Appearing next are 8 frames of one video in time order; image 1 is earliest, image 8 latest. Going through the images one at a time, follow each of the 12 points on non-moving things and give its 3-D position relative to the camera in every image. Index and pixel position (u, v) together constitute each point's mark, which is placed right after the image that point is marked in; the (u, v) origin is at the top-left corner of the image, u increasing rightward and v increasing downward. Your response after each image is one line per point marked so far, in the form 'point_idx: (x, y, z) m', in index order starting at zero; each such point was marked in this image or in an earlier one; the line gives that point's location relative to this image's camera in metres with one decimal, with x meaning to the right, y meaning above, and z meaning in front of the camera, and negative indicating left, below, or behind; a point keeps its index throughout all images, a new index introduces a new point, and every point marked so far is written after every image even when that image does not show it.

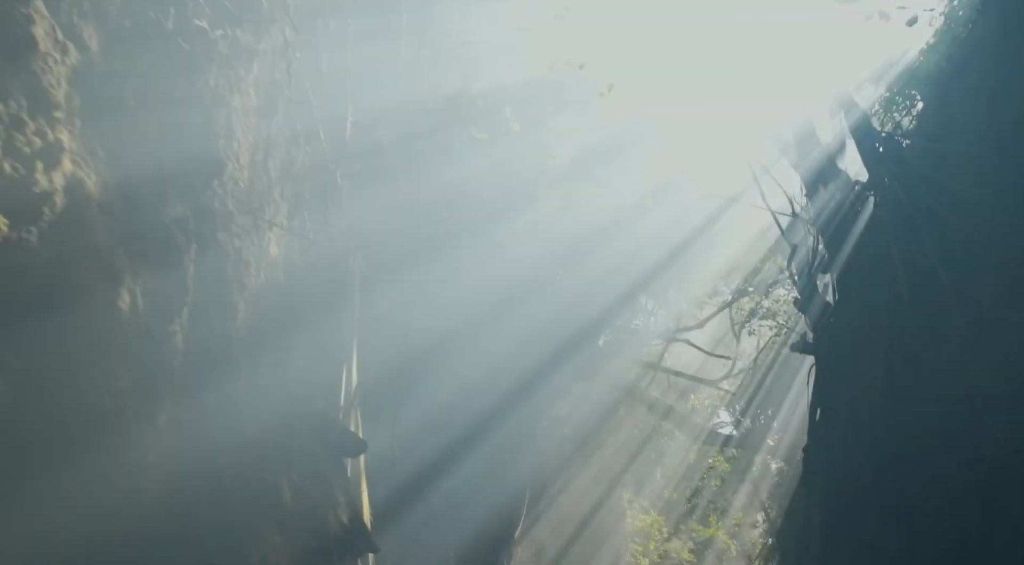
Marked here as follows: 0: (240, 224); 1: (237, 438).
0: (-1.9, +0.4, +6.0) m
1: (-1.8, -1.0, +5.7) m
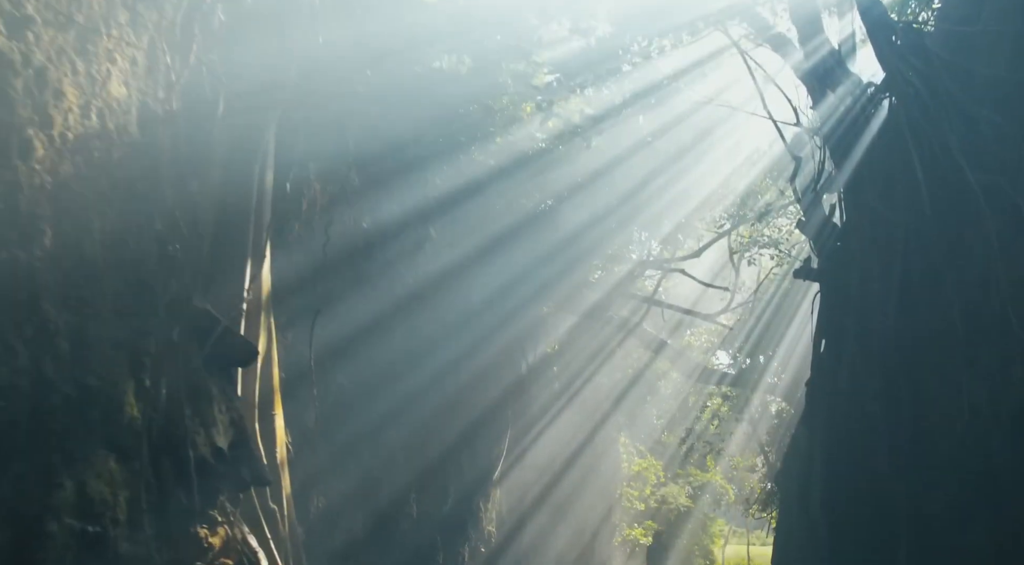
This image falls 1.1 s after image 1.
0: (-2.3, +1.2, +4.3) m
1: (-2.2, -0.2, +4.1) m
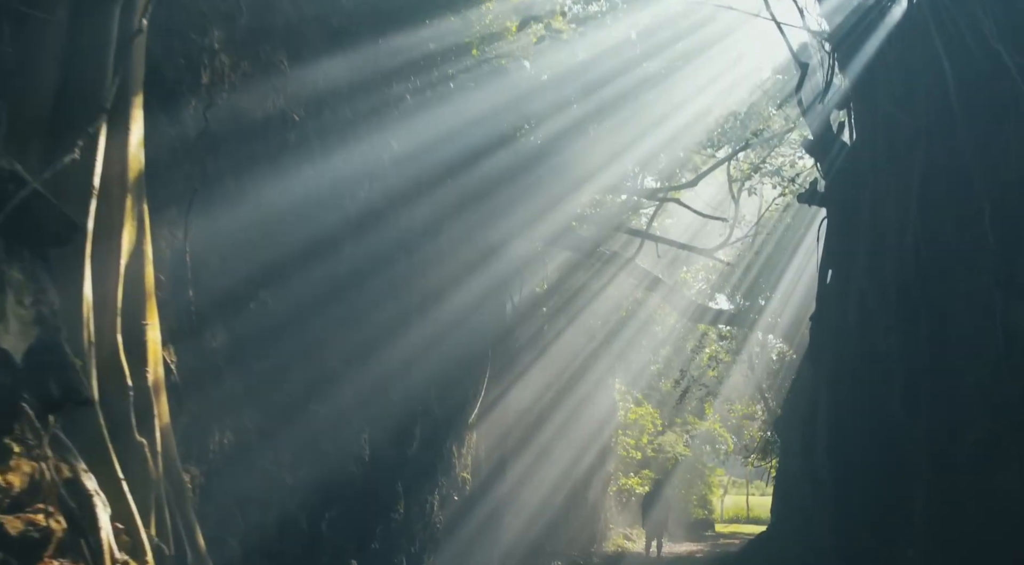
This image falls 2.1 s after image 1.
0: (-2.7, +1.9, +2.7) m
1: (-2.7, +0.5, +2.6) m
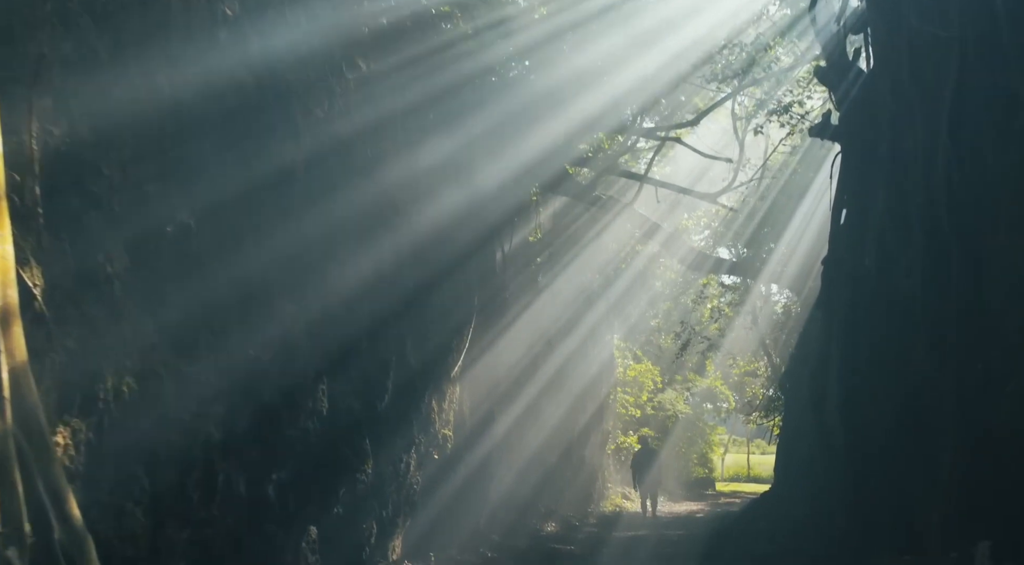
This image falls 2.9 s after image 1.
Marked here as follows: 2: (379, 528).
0: (-3.0, +2.2, +1.4) m
1: (-2.9, +0.8, +1.3) m
2: (-1.6, -2.9, +10.2) m
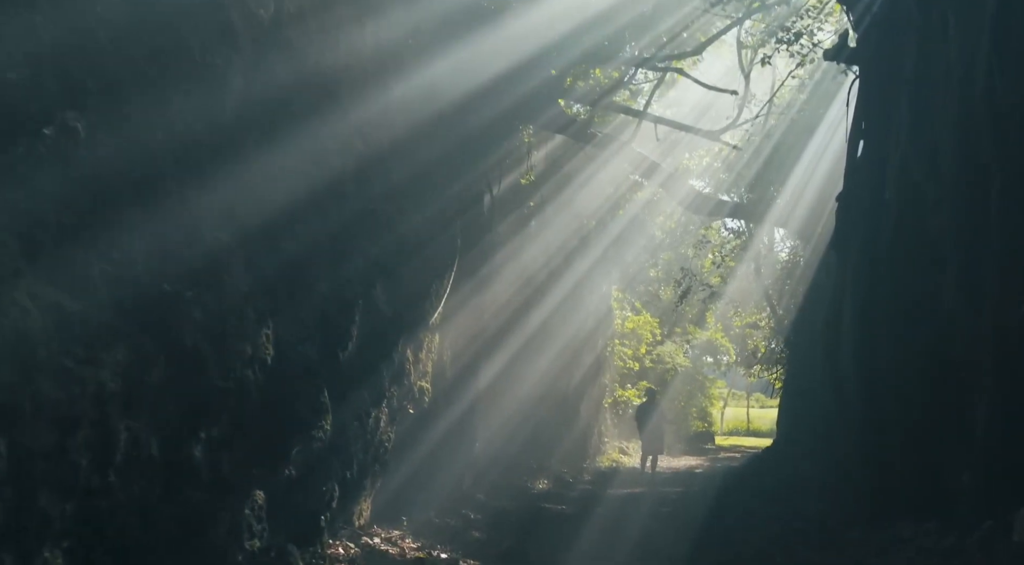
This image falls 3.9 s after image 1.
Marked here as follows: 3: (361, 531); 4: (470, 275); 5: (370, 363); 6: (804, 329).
0: (-3.2, +2.5, +0.1) m
1: (-3.1, +1.1, +0.1) m
2: (-1.8, -2.2, +9.1) m
3: (-1.6, -2.7, +9.3) m
4: (-0.7, +0.1, +13.5) m
5: (-1.6, -0.9, +9.9) m
6: (+5.0, -0.8, +14.7) m
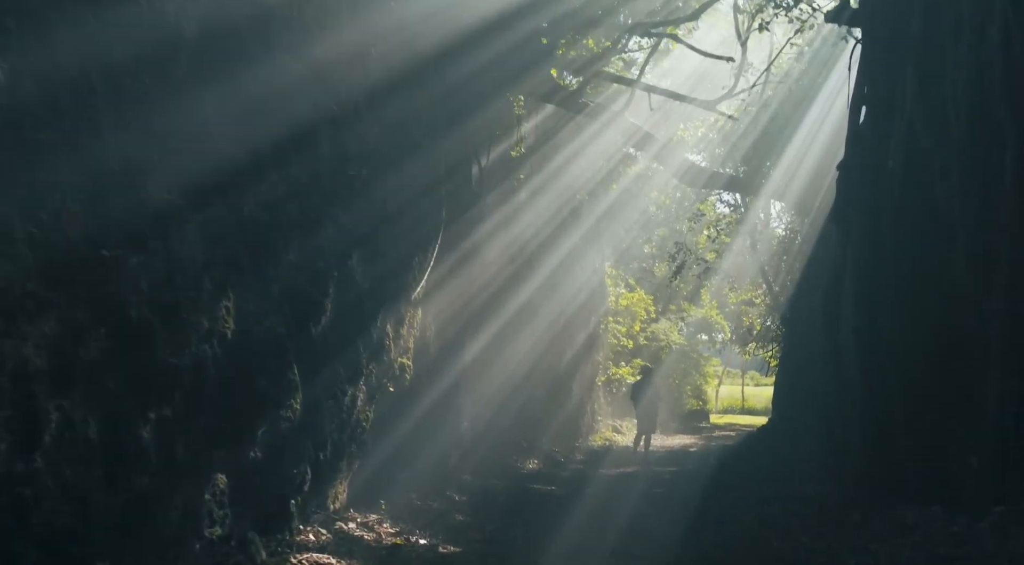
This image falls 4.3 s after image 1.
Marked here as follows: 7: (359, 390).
0: (-3.3, +2.5, -0.5) m
1: (-3.2, +1.1, -0.5) m
2: (-1.9, -1.9, +8.6) m
3: (-1.8, -2.4, +8.9) m
4: (-0.9, +0.5, +13.0) m
5: (-1.8, -0.6, +9.3) m
6: (+4.8, -0.4, +14.2) m
7: (-1.7, -1.2, +9.6) m
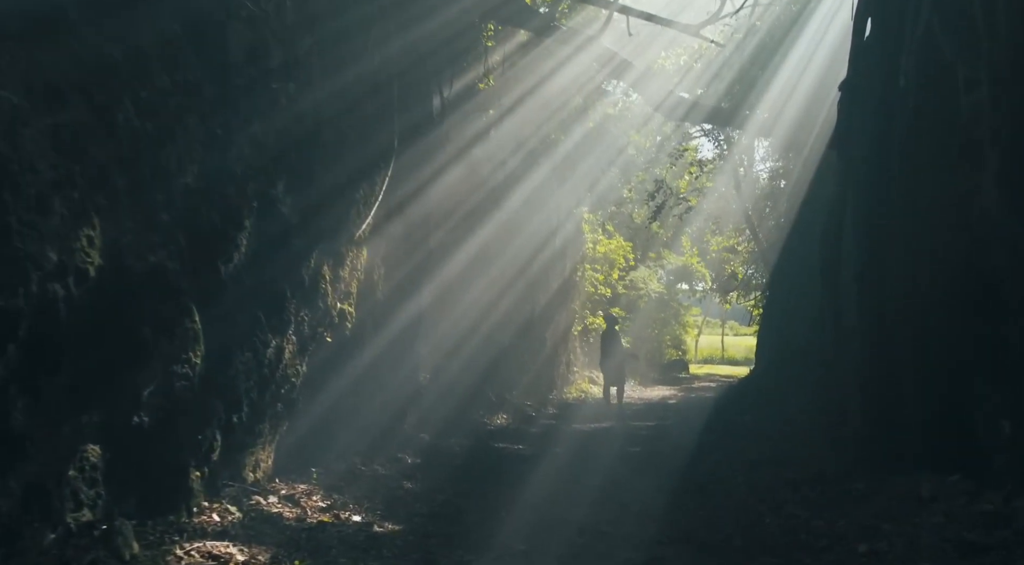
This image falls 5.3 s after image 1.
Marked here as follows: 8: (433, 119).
0: (-3.6, +2.6, -2.1) m
1: (-3.5, +1.2, -2.0) m
2: (-2.4, -1.3, +7.2) m
3: (-2.2, -1.8, +7.5) m
4: (-1.4, +1.3, +11.5) m
5: (-2.2, 0.0, +7.9) m
6: (+4.2, +0.6, +12.9) m
7: (-2.2, -0.6, +8.3) m
8: (-1.1, +2.2, +11.9) m
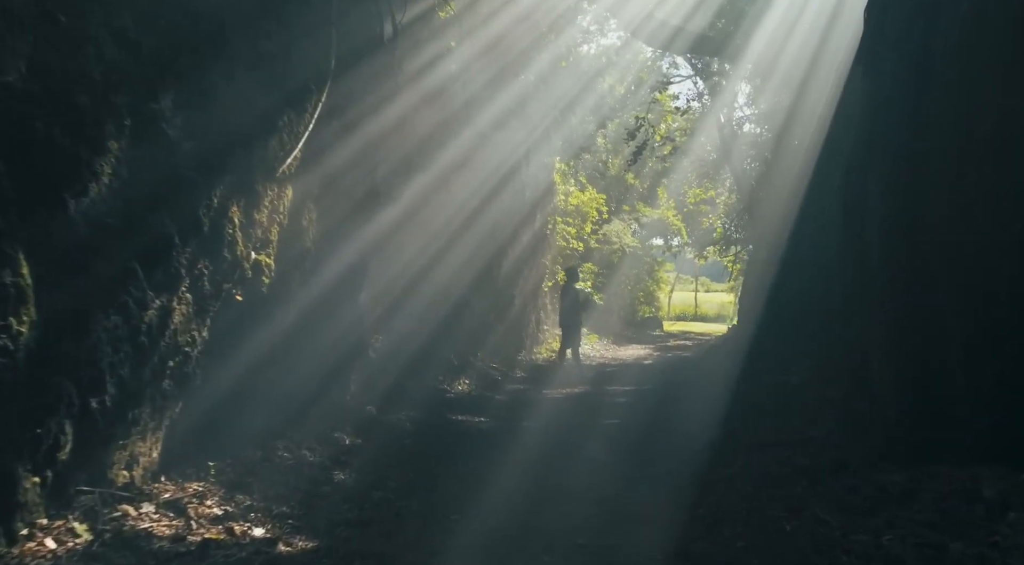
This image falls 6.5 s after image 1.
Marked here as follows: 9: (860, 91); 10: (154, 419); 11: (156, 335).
0: (-3.6, +2.5, -4.1) m
1: (-3.5, +1.1, -3.9) m
2: (-2.7, -0.9, +5.5) m
3: (-2.6, -1.4, +5.8) m
4: (-1.8, +1.9, +9.6) m
5: (-2.6, +0.4, +6.1) m
6: (+3.7, +1.2, +11.2) m
7: (-2.5, -0.1, +6.5) m
8: (-1.5, +2.8, +10.0) m
9: (+3.5, +1.9, +8.4) m
10: (-2.6, -1.0, +6.3) m
11: (-2.6, -0.4, +6.2) m
